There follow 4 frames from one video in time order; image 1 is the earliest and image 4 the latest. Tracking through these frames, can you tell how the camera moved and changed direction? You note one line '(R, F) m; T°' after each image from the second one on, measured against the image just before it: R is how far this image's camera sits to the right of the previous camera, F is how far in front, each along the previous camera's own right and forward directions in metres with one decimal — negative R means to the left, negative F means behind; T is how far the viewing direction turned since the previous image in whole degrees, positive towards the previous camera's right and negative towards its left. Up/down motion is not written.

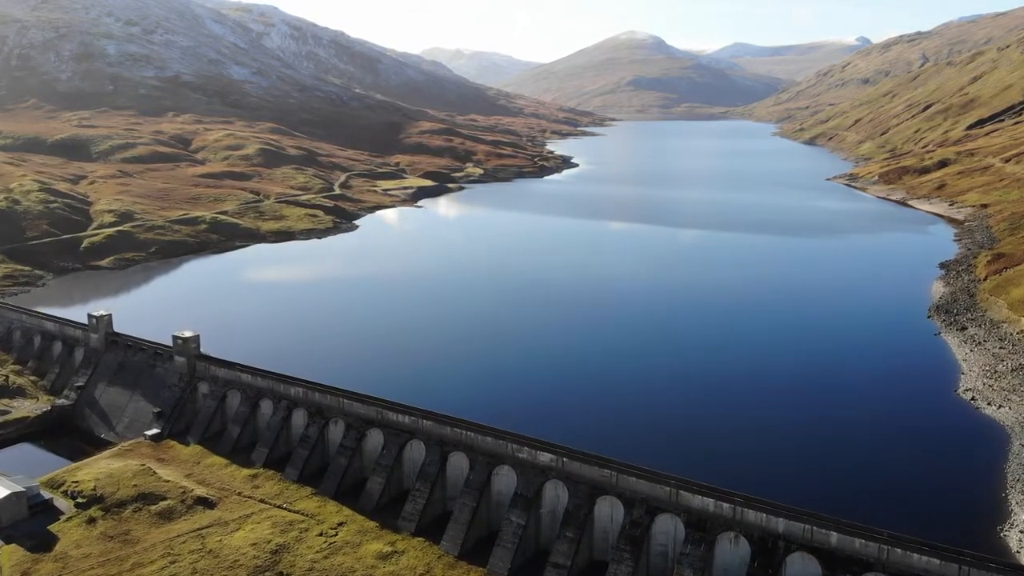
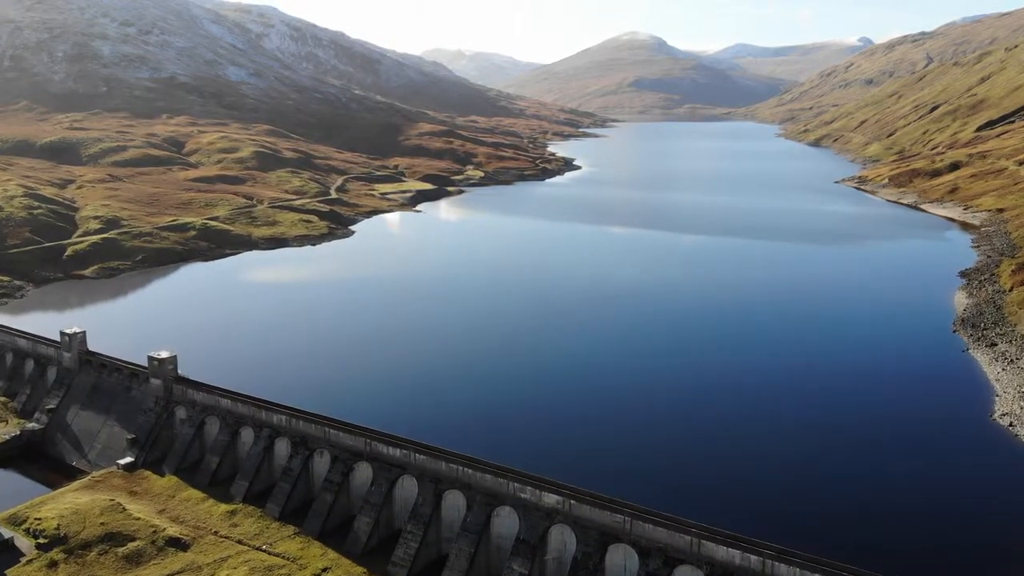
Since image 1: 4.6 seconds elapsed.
(0.0, +3.3) m; 0°
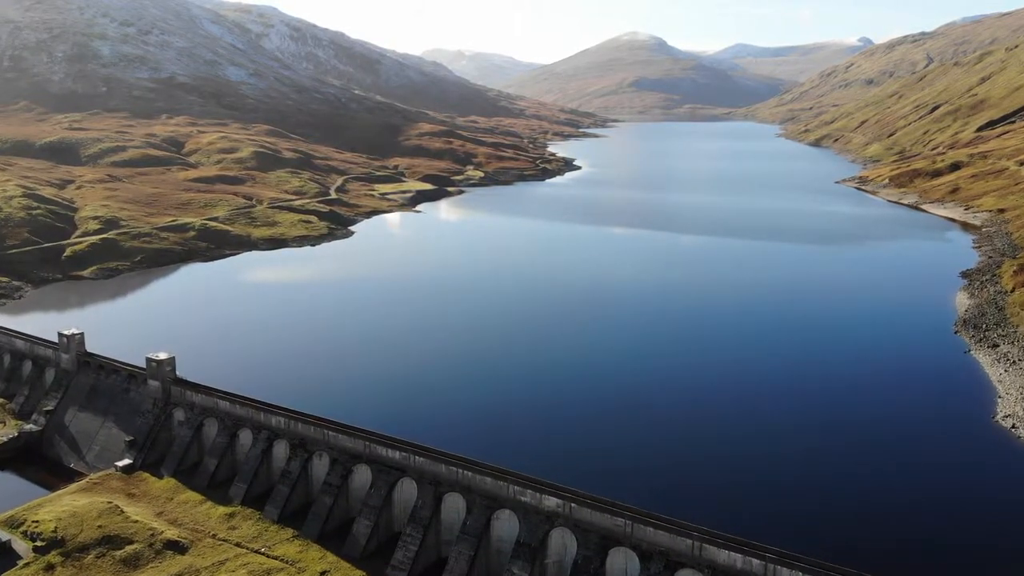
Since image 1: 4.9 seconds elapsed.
(0.0, +0.2) m; 0°
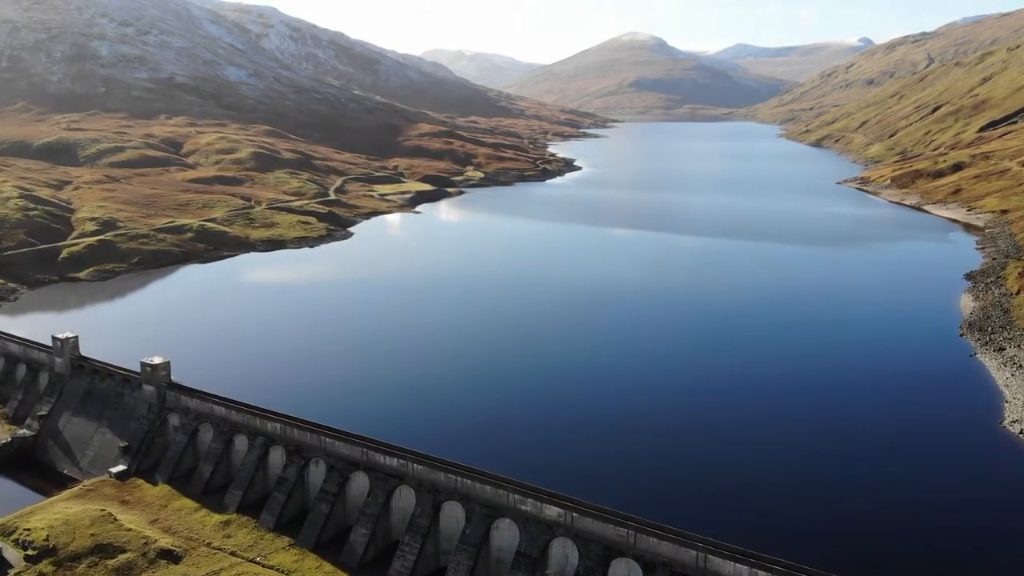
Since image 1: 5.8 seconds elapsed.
(0.0, +0.7) m; 0°
